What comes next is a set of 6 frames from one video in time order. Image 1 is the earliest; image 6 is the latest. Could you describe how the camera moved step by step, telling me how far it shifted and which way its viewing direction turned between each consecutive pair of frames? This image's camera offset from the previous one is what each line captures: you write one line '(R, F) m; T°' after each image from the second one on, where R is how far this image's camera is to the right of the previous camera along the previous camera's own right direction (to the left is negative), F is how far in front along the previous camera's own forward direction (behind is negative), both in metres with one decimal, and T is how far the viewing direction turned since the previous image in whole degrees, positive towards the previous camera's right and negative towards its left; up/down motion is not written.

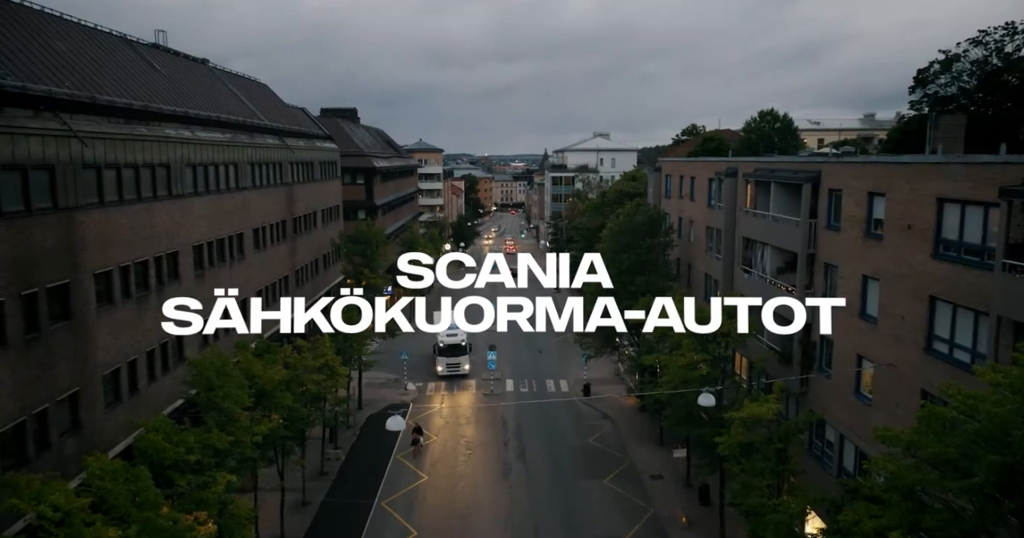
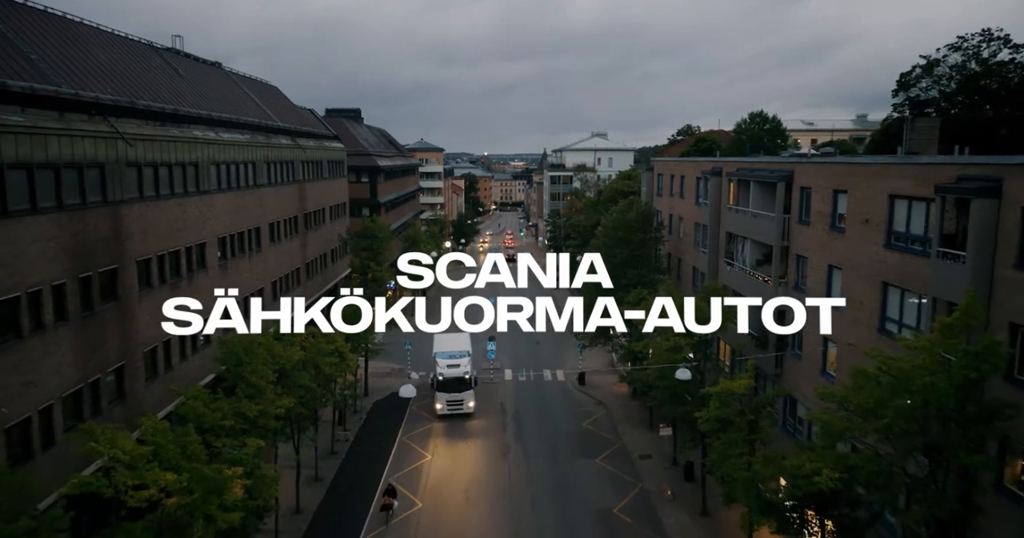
(0.0, -2.4) m; 0°
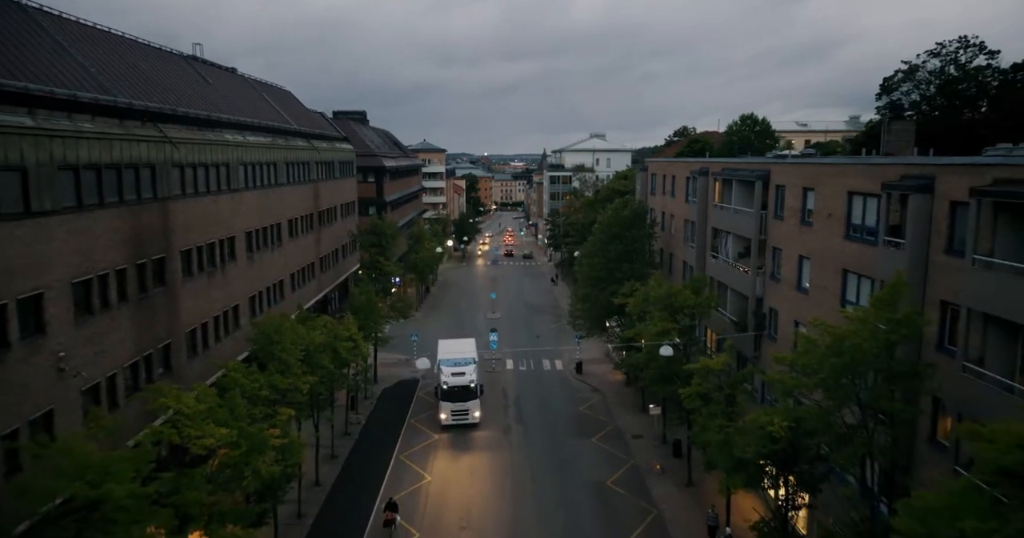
(-0.1, -2.8) m; 0°
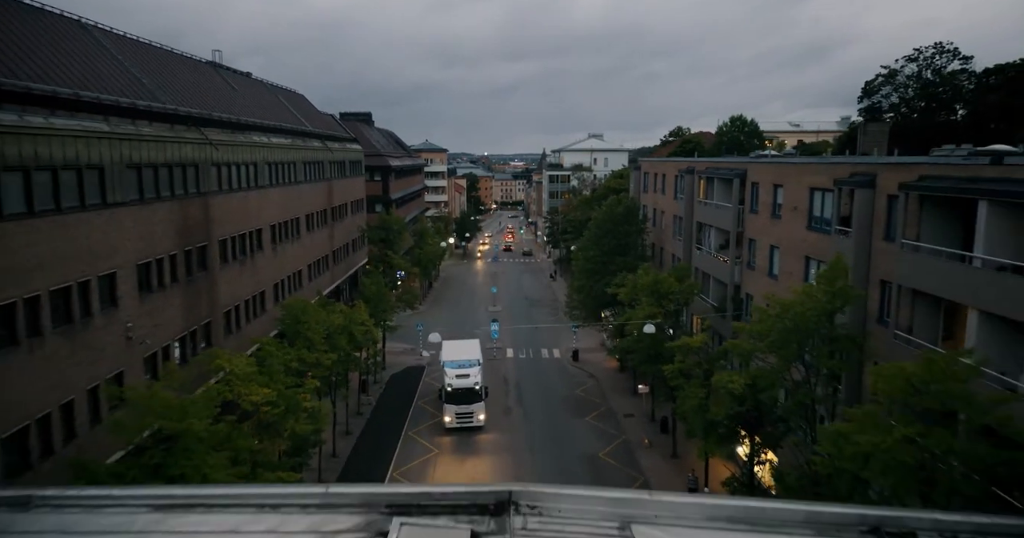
(0.0, -3.2) m; 0°
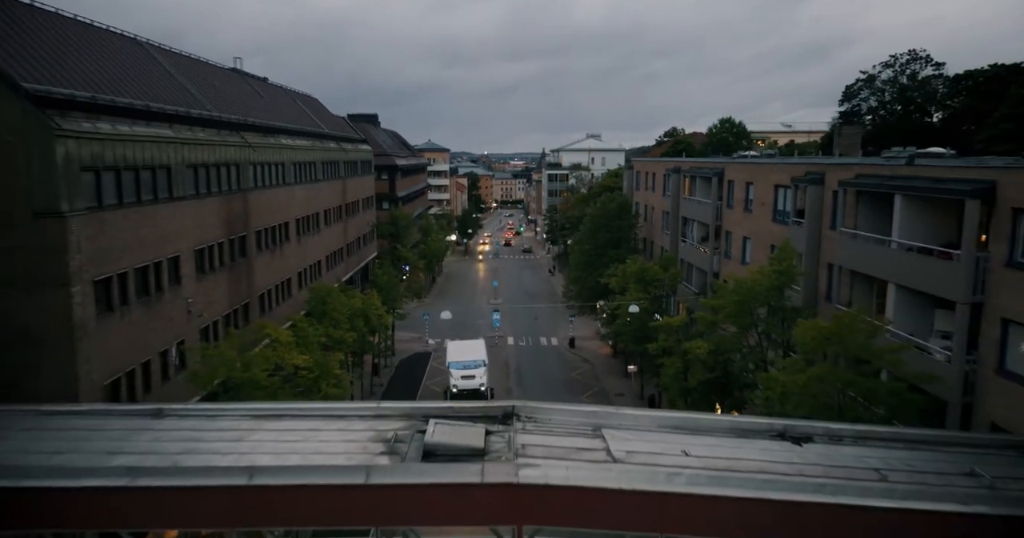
(-0.1, -3.9) m; 0°
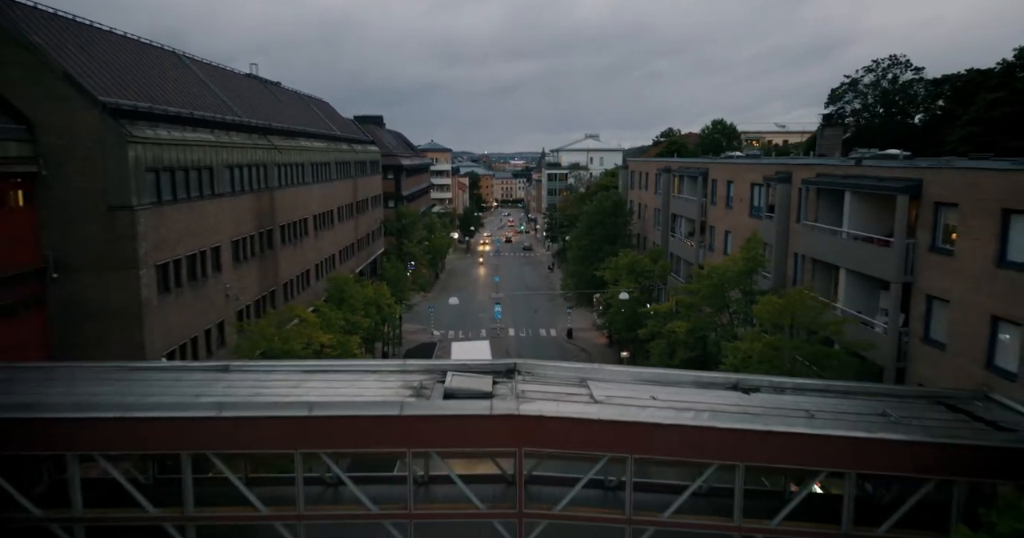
(0.0, -3.3) m; 0°
